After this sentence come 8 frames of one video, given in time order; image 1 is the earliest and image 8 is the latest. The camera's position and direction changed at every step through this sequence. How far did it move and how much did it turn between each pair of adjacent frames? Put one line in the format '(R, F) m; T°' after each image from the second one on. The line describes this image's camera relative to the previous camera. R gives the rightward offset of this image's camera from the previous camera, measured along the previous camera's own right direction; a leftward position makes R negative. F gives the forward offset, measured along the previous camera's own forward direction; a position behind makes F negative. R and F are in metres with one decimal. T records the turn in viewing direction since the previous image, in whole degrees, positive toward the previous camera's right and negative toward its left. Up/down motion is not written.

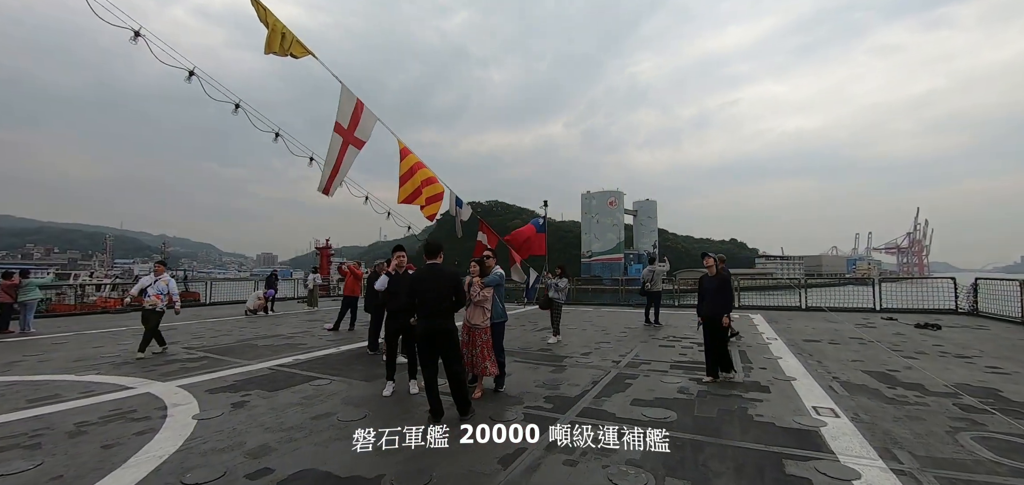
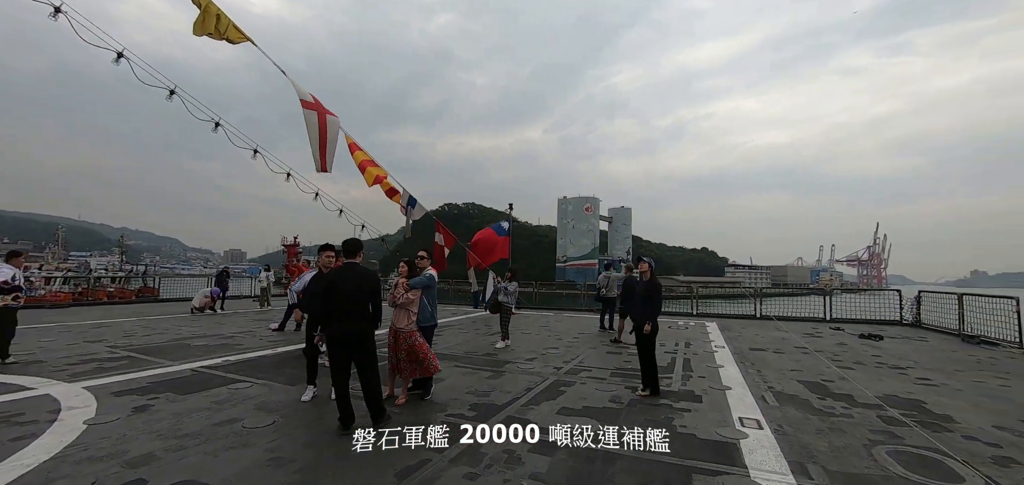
(+0.5, +0.2) m; +3°
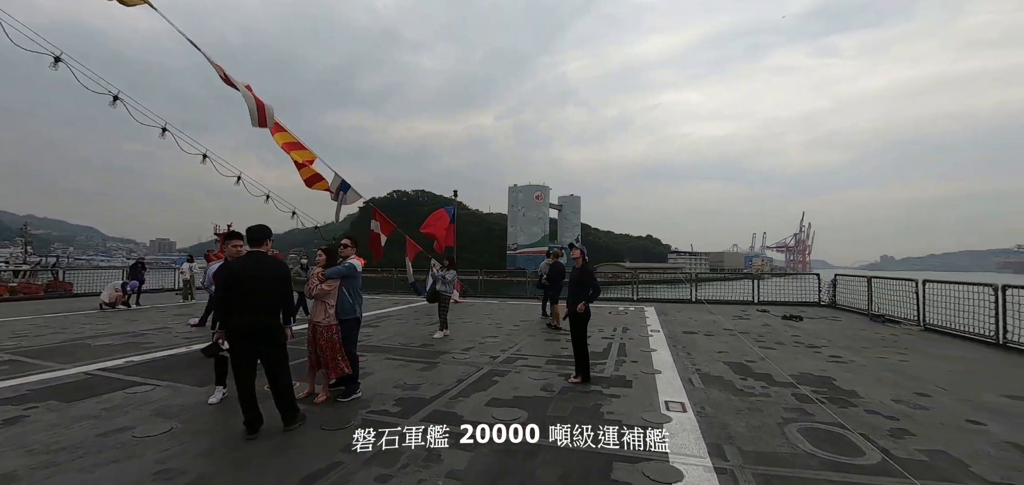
(+0.3, +0.2) m; +6°
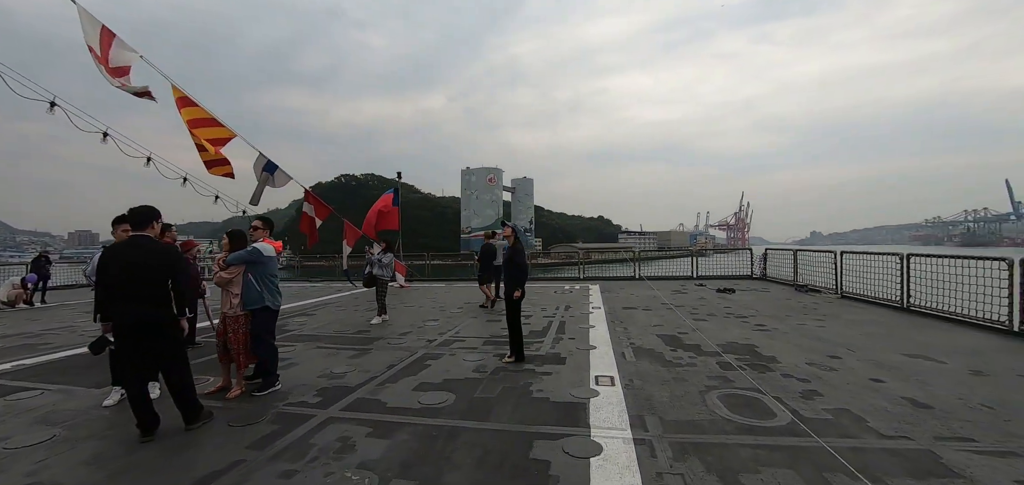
(+0.3, +0.2) m; +6°
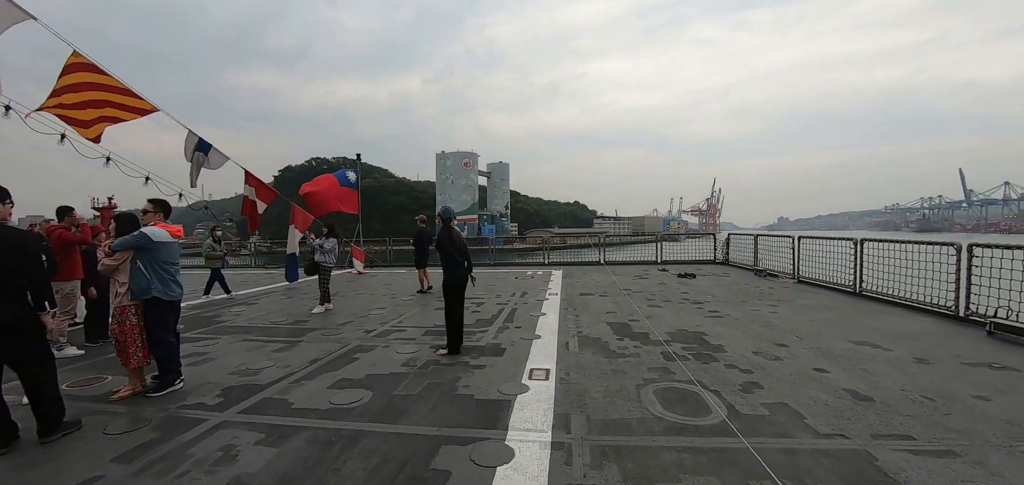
(+0.4, +0.3) m; +3°
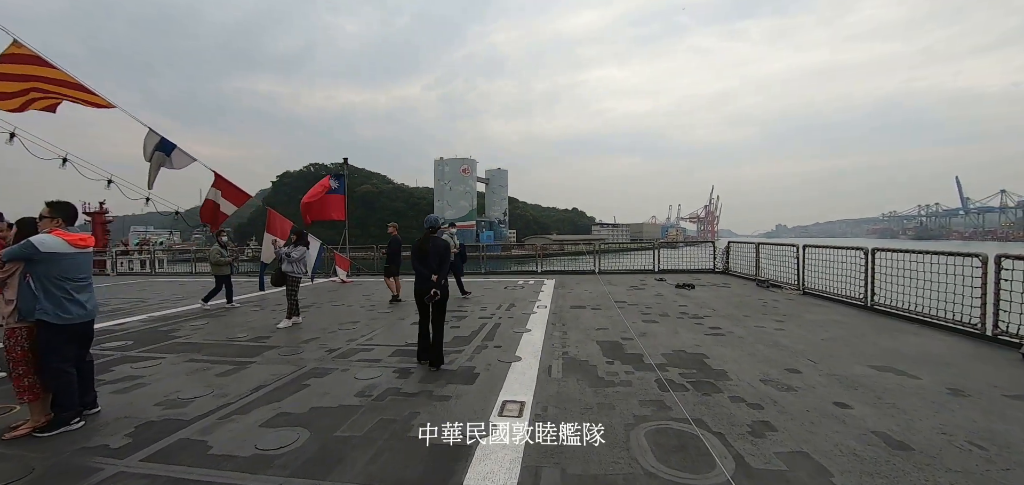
(+0.2, +0.5) m; 0°
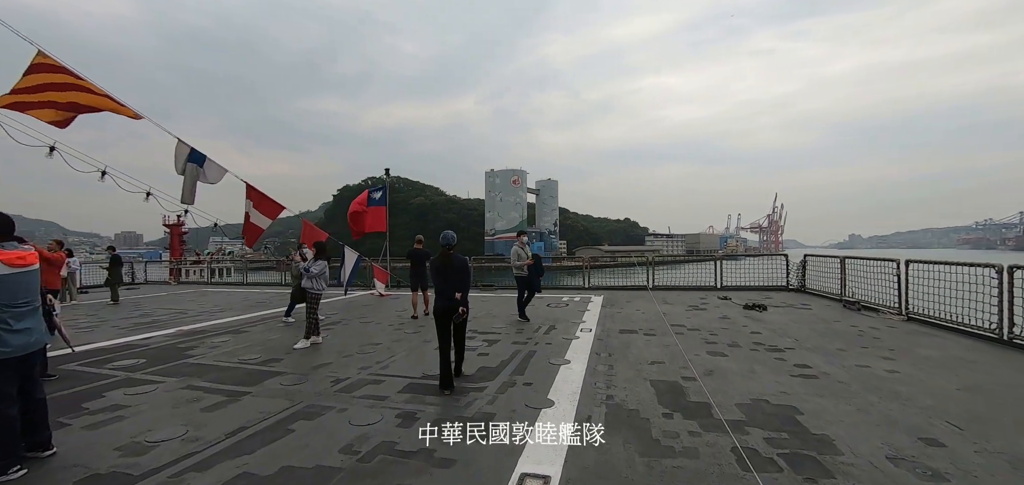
(+0.1, +0.7) m; -7°
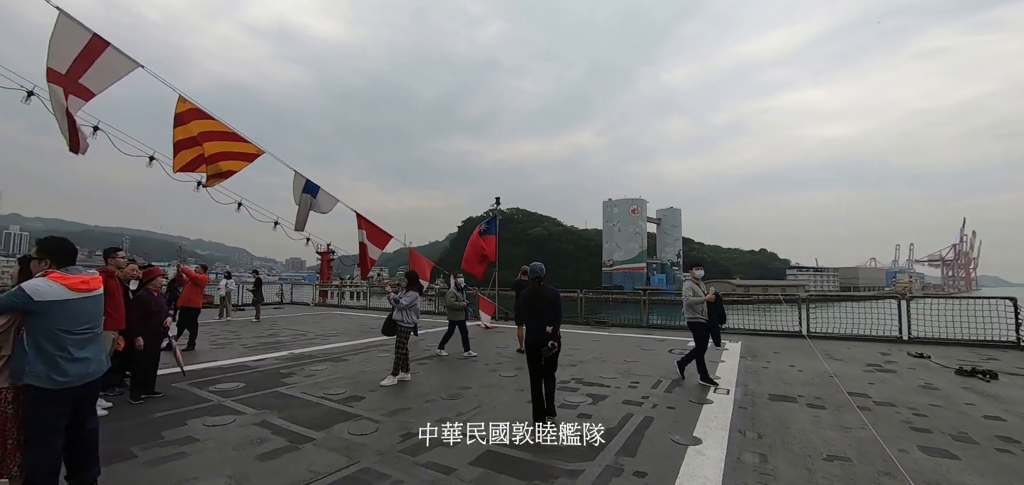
(0.0, +0.8) m; -15°
